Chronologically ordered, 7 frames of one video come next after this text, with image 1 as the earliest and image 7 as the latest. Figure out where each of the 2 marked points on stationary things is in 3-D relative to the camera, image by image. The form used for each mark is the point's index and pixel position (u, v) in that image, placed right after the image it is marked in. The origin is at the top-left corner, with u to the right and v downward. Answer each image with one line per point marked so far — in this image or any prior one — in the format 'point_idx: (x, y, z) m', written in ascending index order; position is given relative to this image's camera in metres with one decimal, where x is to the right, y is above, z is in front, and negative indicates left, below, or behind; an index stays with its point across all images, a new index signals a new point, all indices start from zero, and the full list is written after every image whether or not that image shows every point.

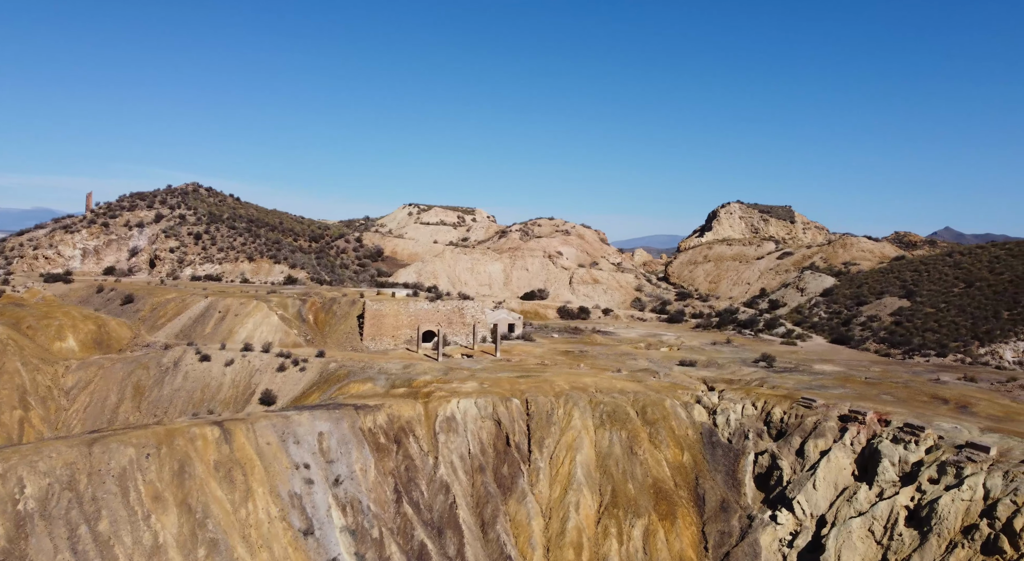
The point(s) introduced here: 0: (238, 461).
0: (-6.8, -4.5, +17.8) m
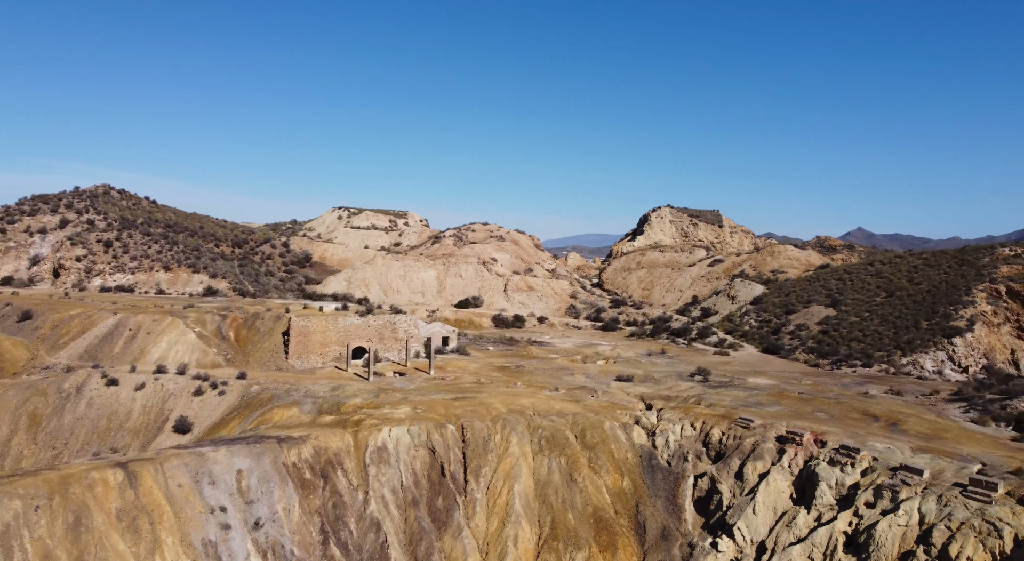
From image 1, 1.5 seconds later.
0: (-8.3, -5.1, +16.1) m
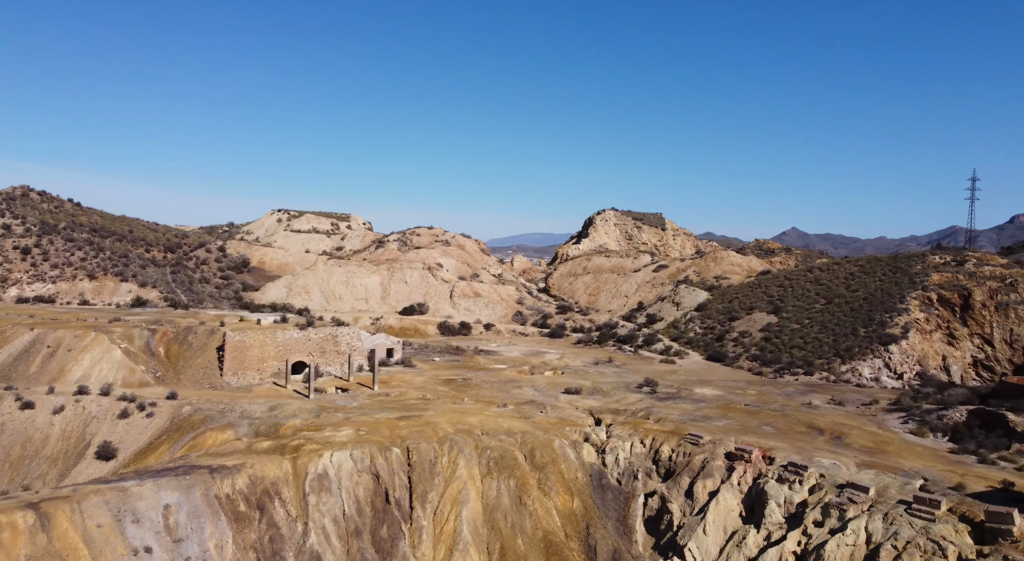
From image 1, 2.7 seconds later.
0: (-9.4, -5.7, +14.8) m
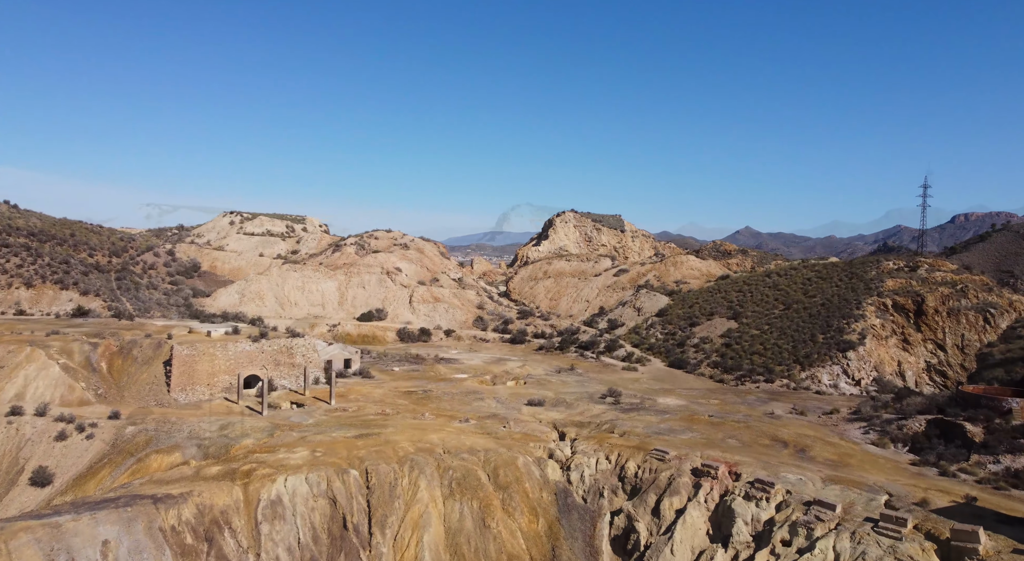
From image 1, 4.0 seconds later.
0: (-10.1, -6.1, +13.6) m
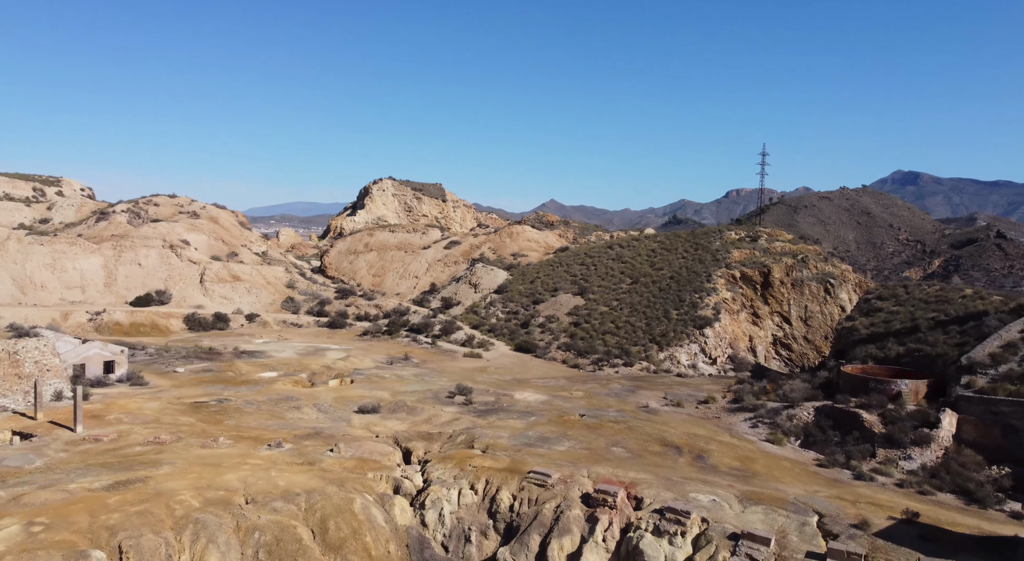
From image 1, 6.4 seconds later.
0: (-11.4, -6.1, +5.3) m
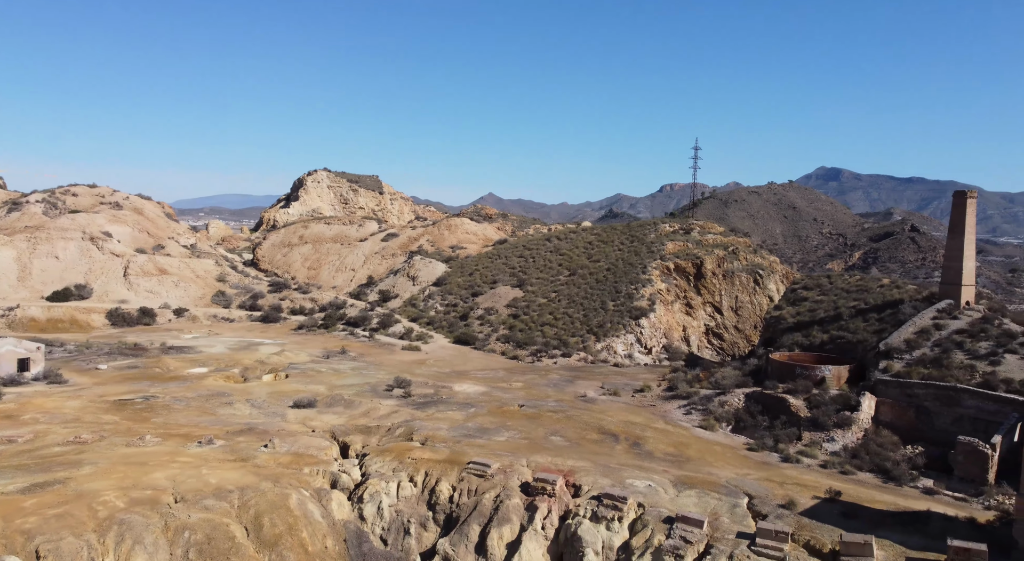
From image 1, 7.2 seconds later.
0: (-11.8, -6.0, +4.4) m
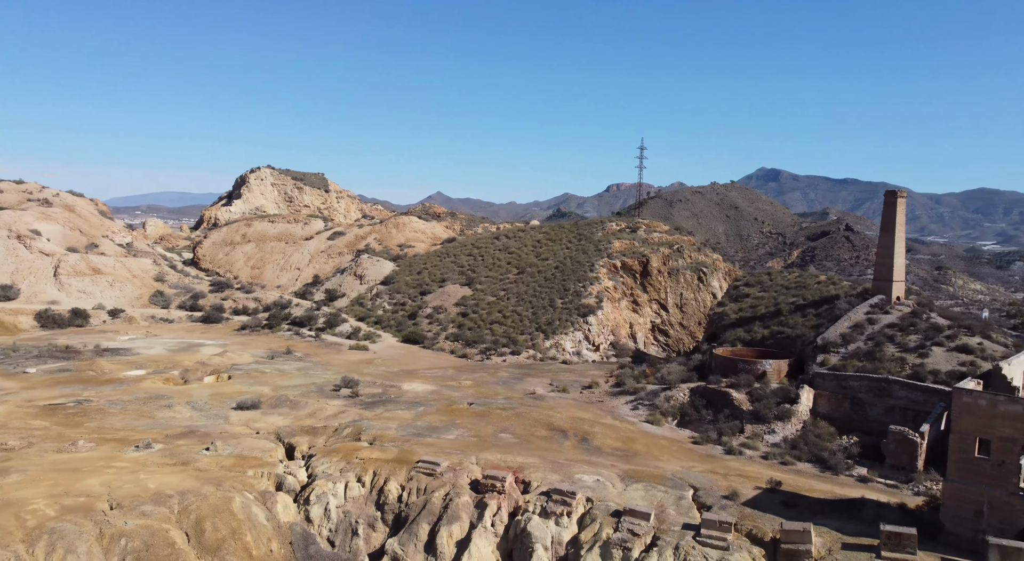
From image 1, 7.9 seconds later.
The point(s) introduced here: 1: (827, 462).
0: (-12.0, -6.0, +3.5) m
1: (+8.3, -4.8, +18.8) m
